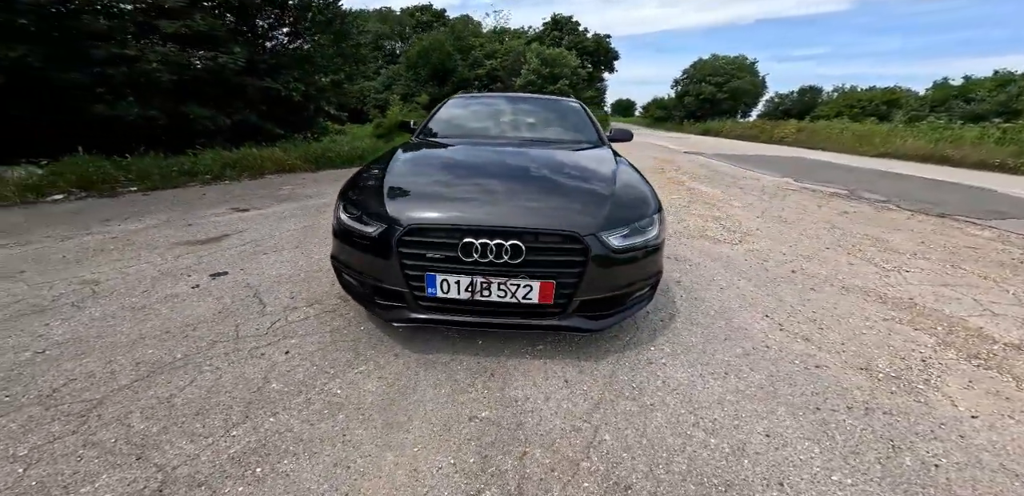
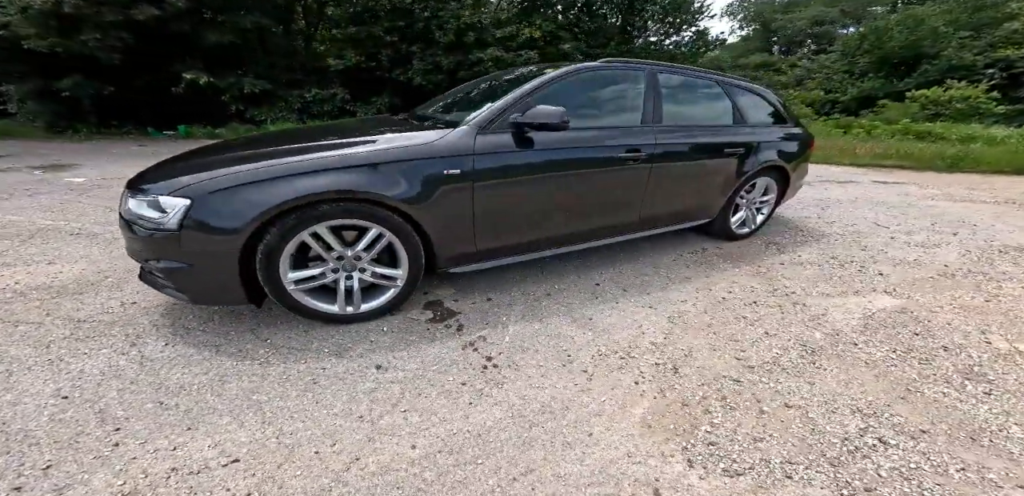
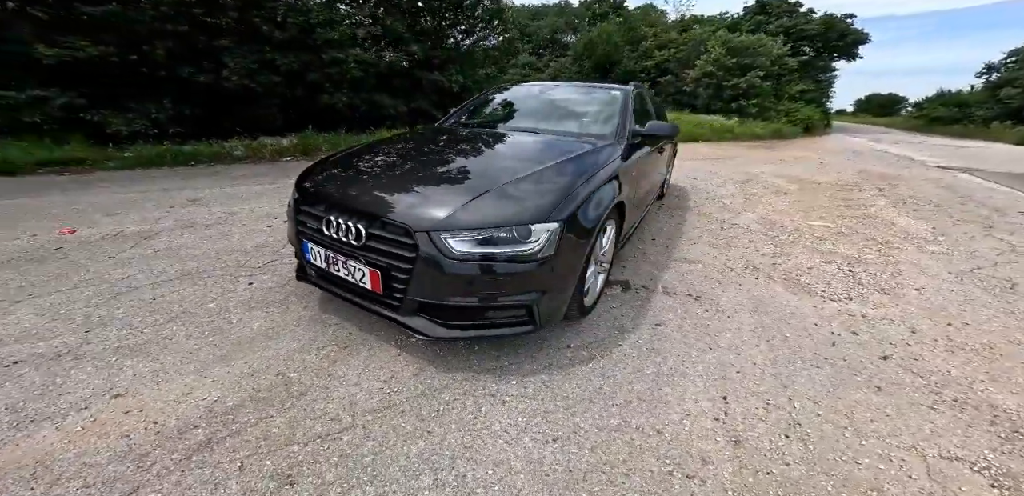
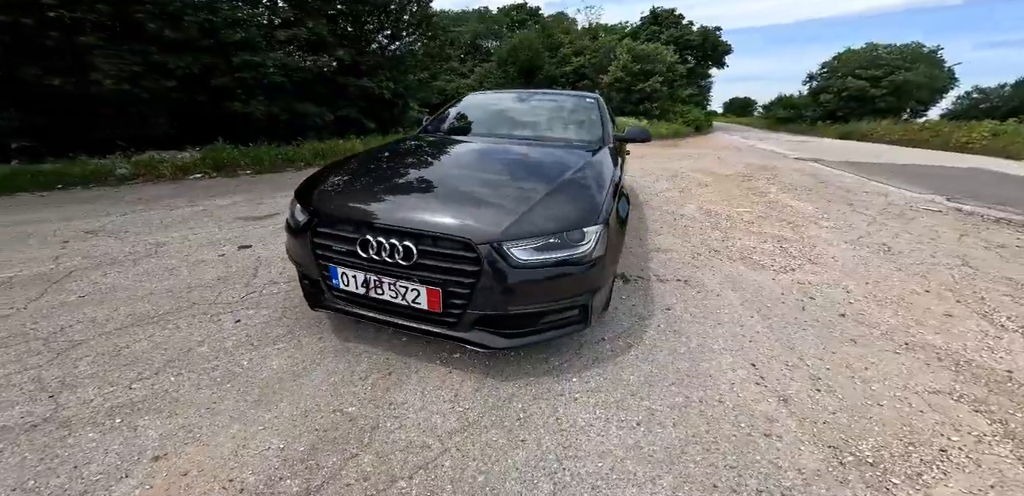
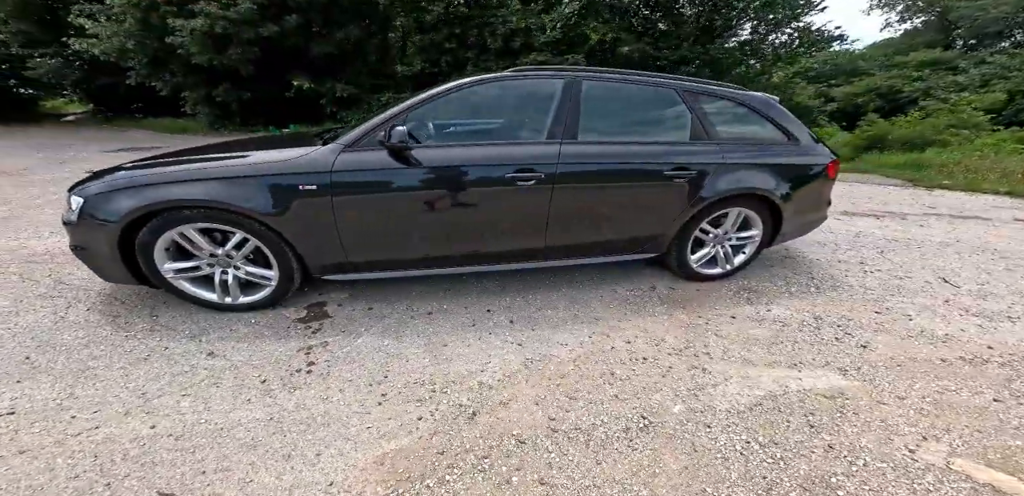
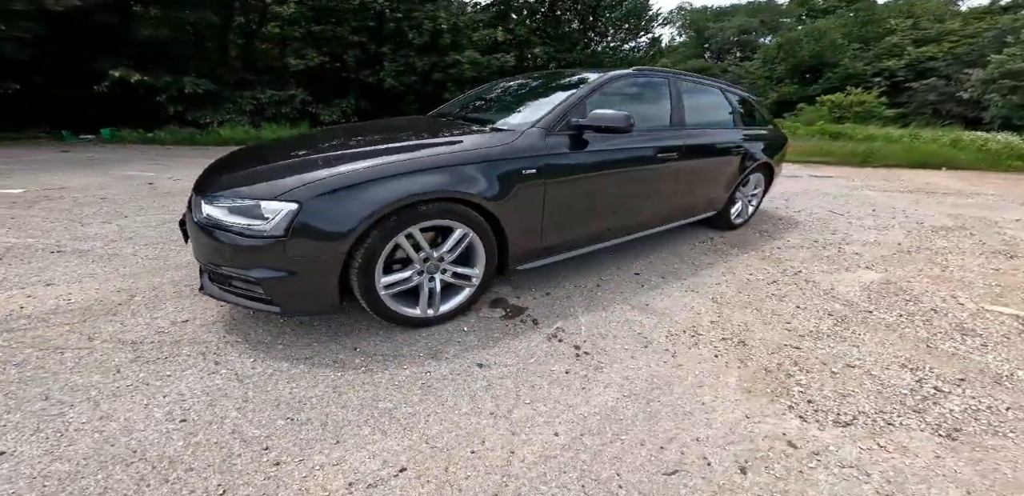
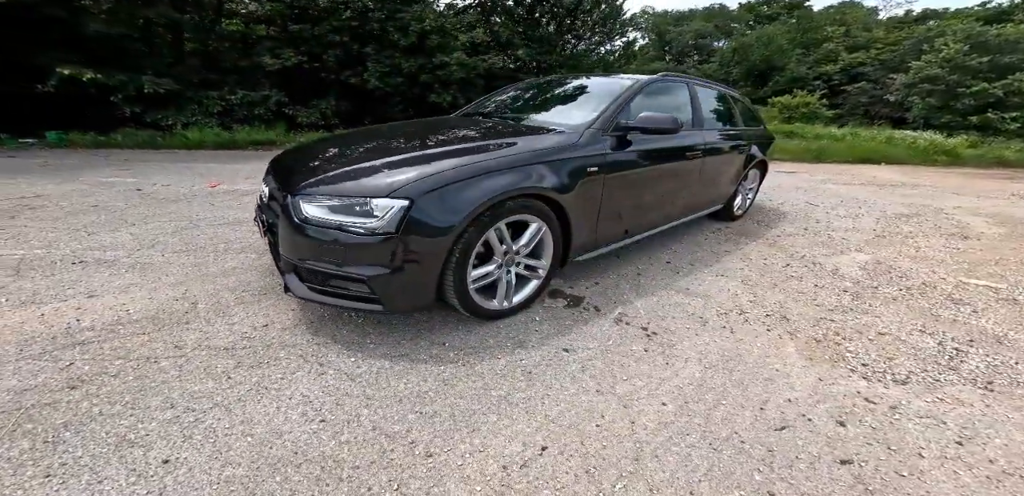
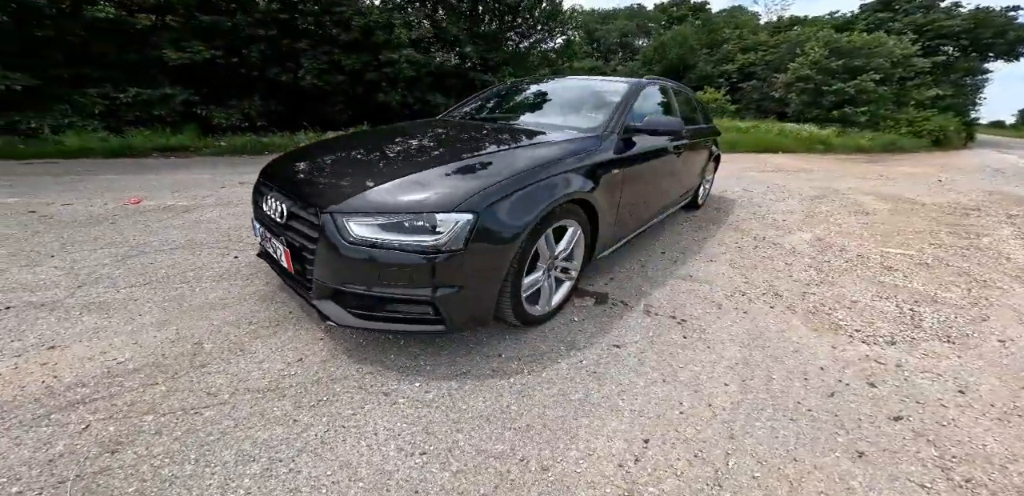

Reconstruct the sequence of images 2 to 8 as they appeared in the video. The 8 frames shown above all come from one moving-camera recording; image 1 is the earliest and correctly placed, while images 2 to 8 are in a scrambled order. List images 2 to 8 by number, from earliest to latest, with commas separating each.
4, 3, 8, 7, 6, 2, 5
